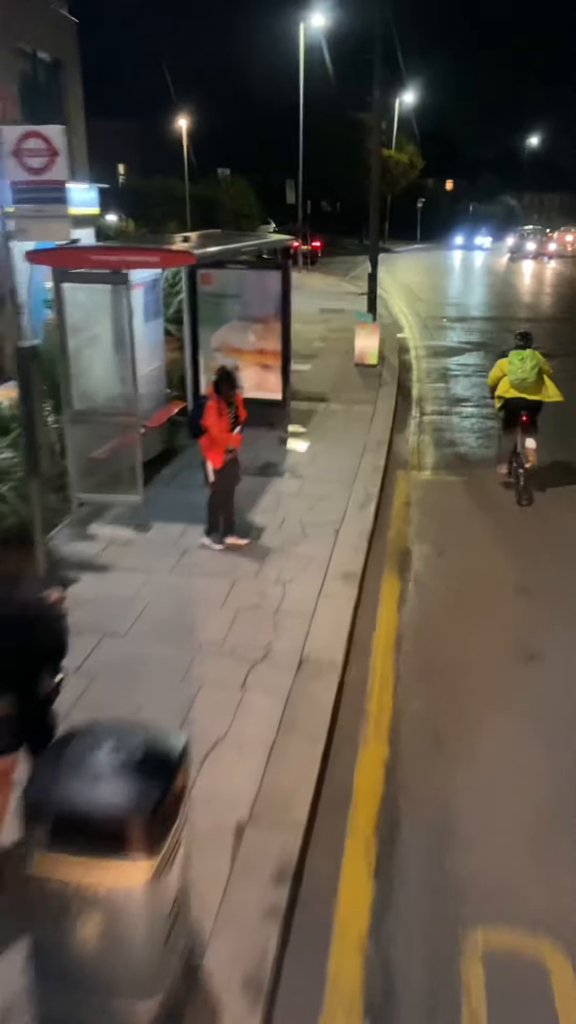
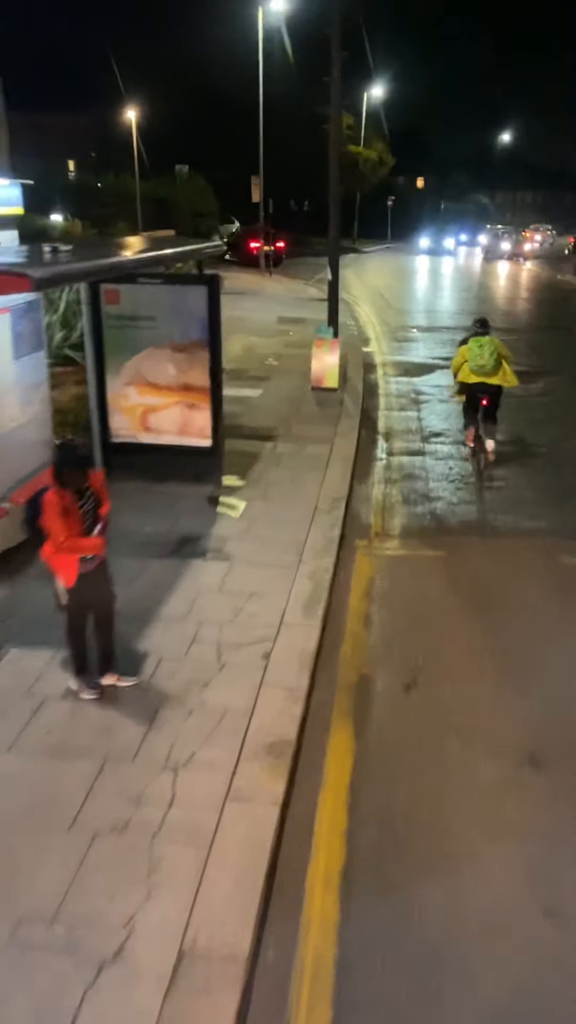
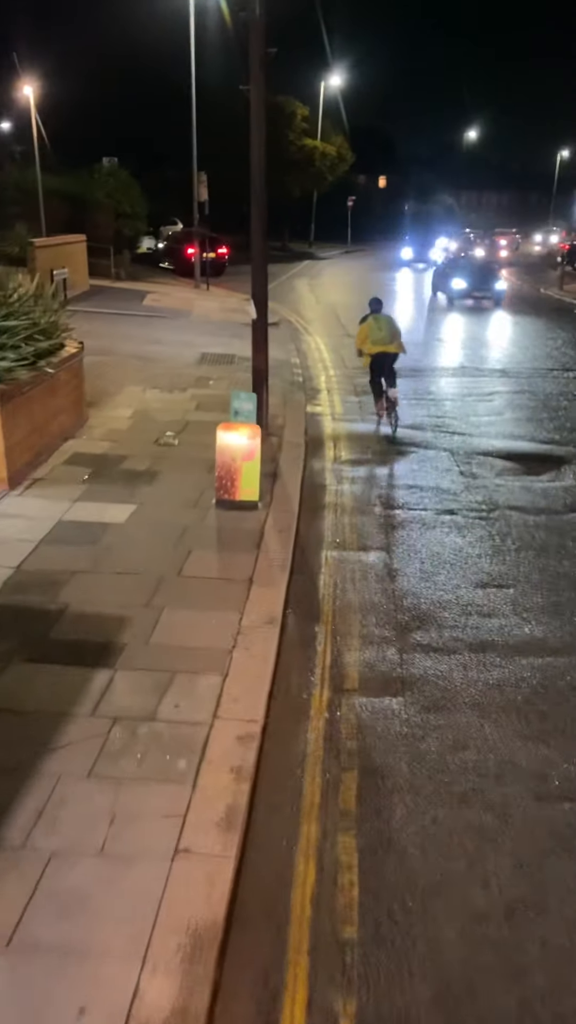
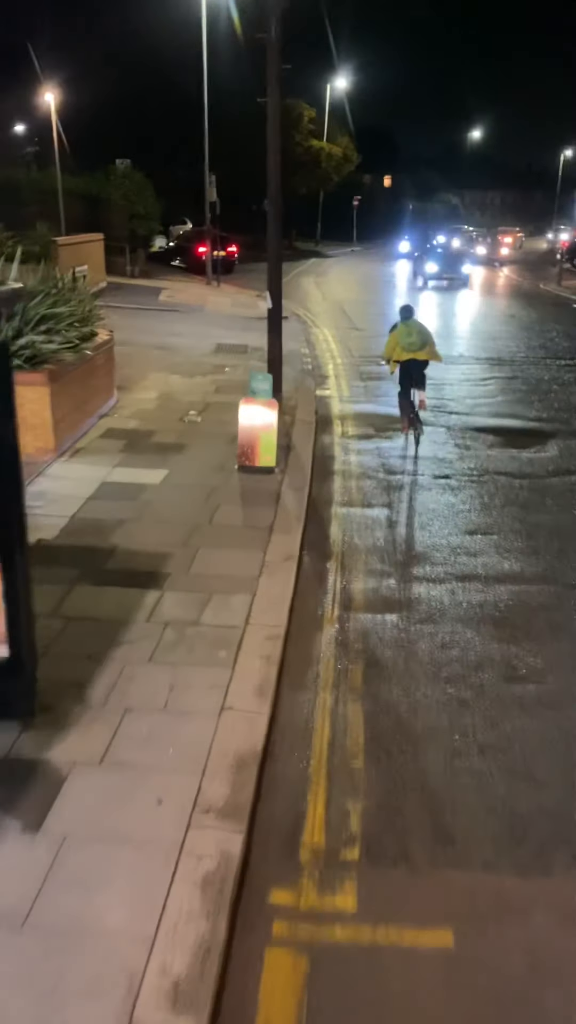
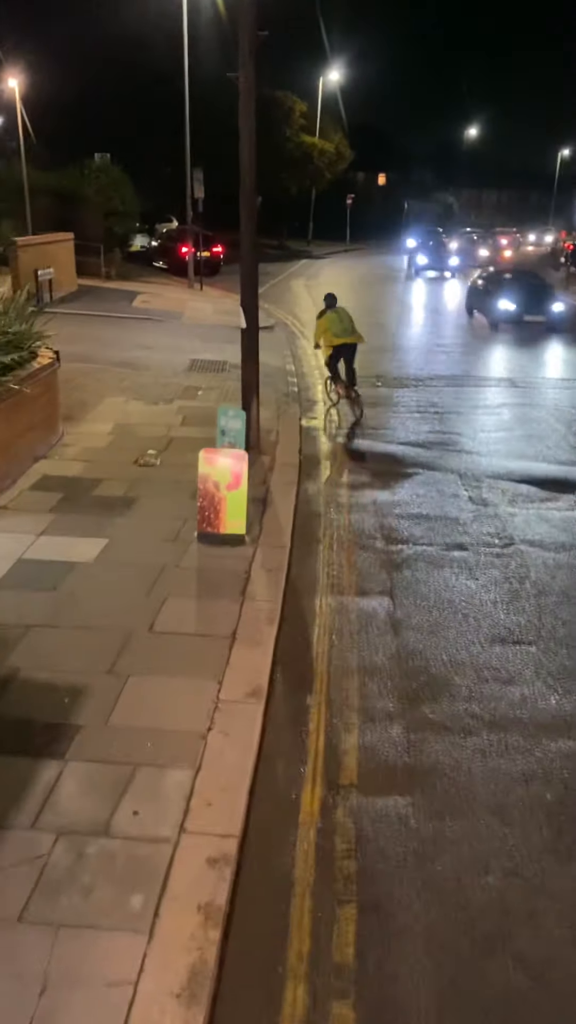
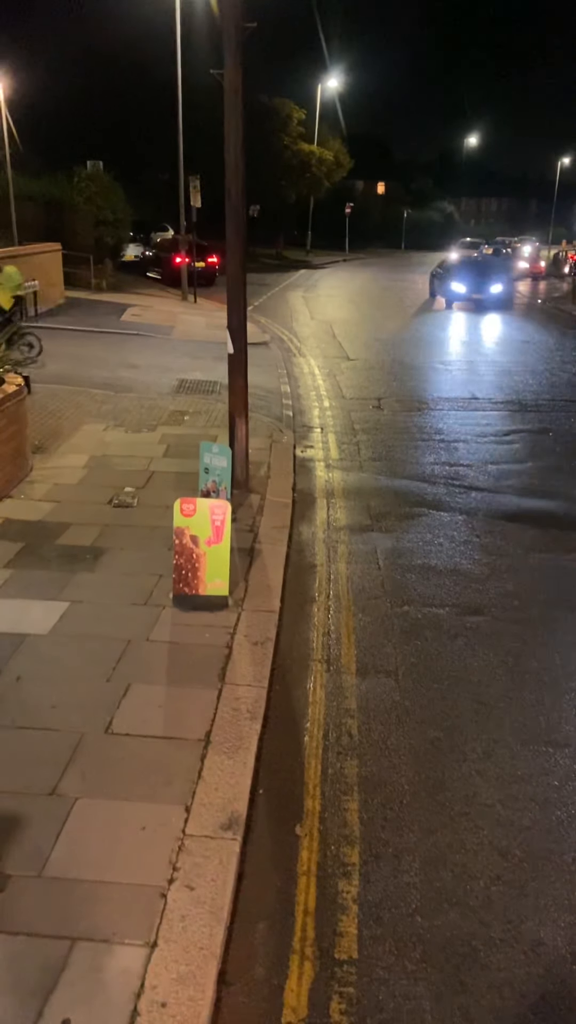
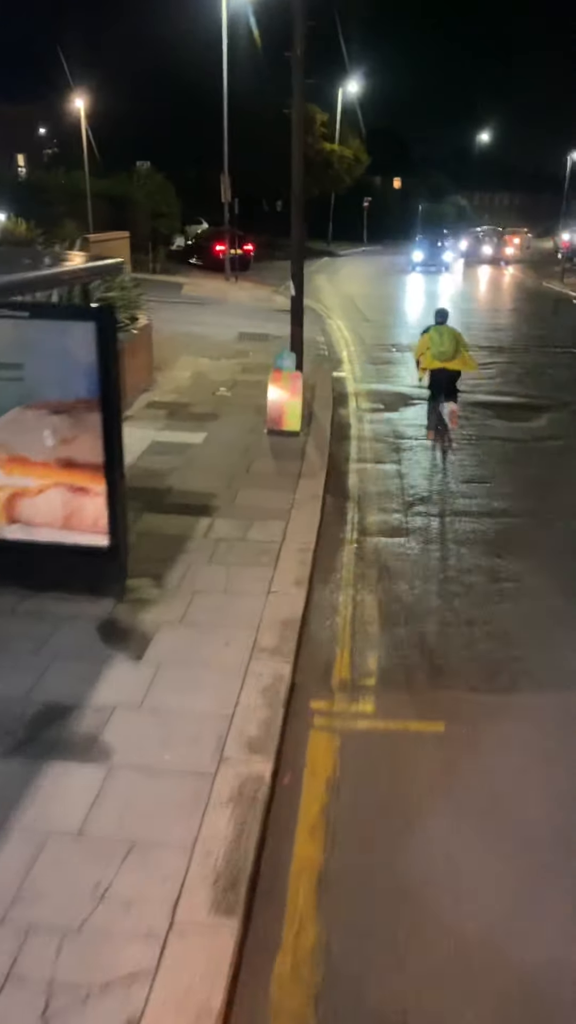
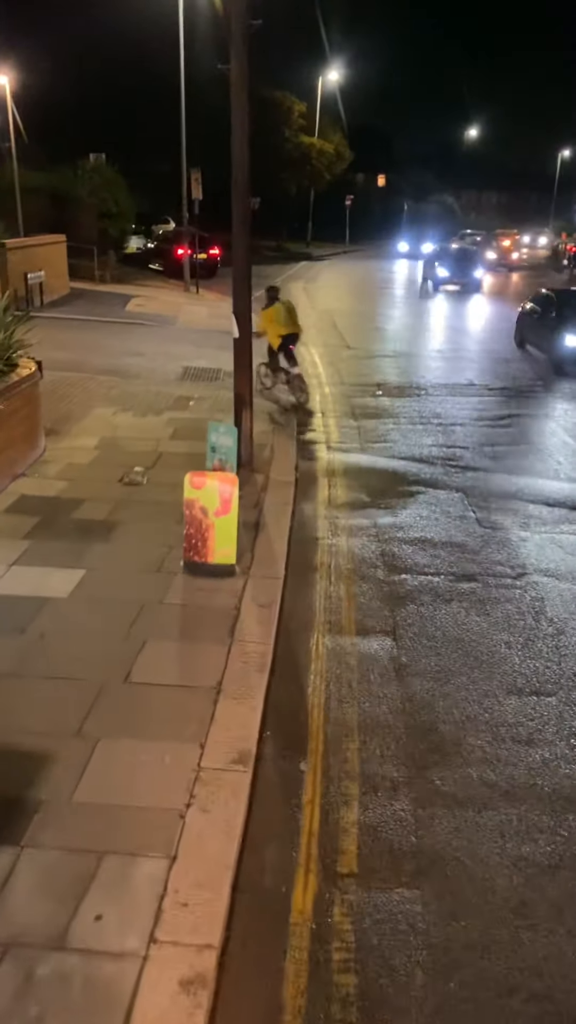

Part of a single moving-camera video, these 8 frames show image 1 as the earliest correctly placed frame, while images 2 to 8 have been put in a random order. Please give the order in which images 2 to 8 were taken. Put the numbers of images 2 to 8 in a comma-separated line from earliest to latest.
2, 7, 4, 3, 5, 8, 6
